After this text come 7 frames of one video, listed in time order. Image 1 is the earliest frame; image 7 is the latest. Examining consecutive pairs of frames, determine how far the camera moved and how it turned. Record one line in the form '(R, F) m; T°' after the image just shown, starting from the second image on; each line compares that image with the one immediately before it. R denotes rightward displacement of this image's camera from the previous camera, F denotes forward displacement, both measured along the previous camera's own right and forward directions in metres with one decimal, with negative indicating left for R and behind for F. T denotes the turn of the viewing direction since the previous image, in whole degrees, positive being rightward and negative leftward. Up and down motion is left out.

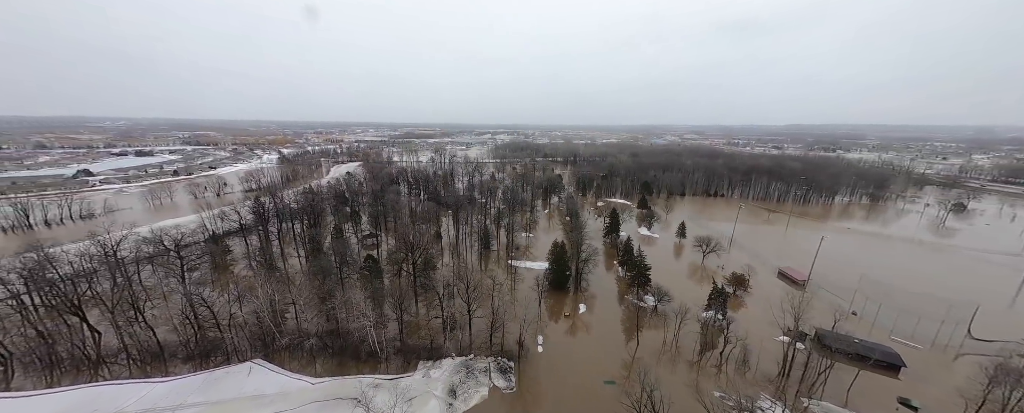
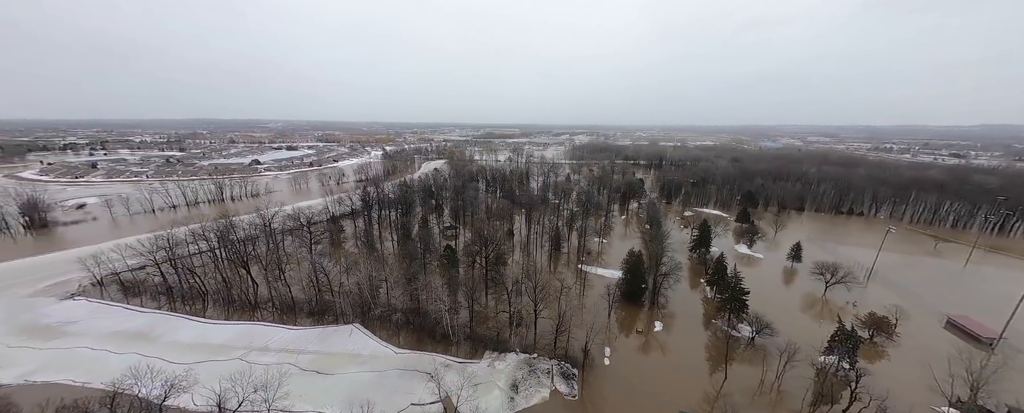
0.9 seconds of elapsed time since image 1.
(+0.3, +0.1) m; -14°
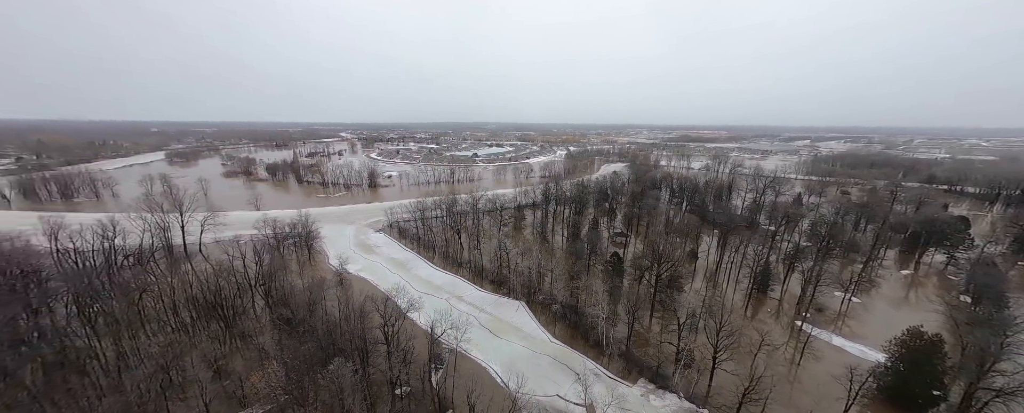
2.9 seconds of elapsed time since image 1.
(0.0, +1.1) m; -32°
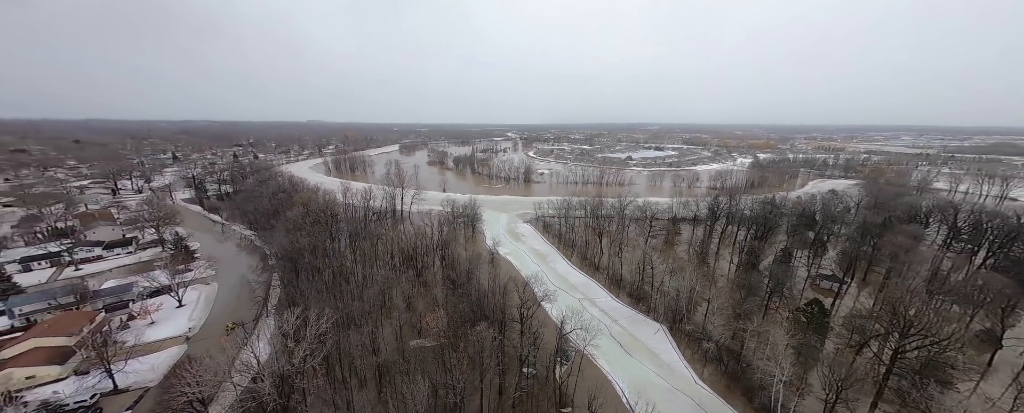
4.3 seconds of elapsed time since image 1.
(-0.1, -0.2) m; -27°
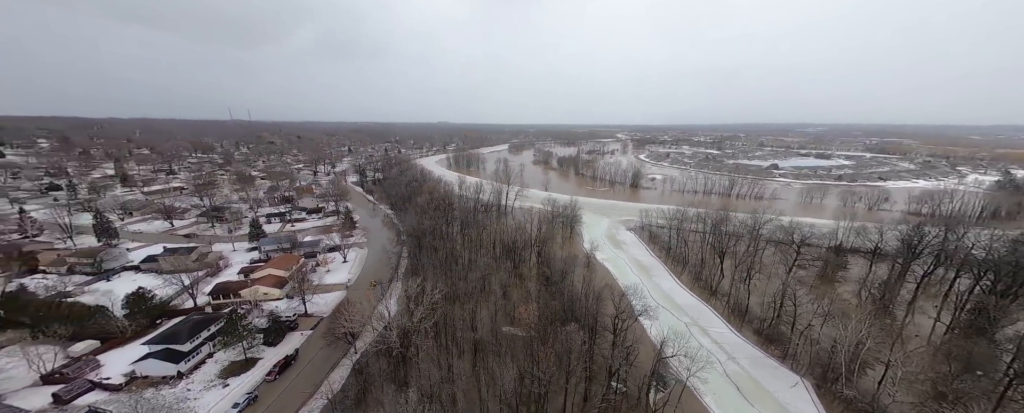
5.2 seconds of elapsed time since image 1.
(+0.1, -0.2) m; -19°
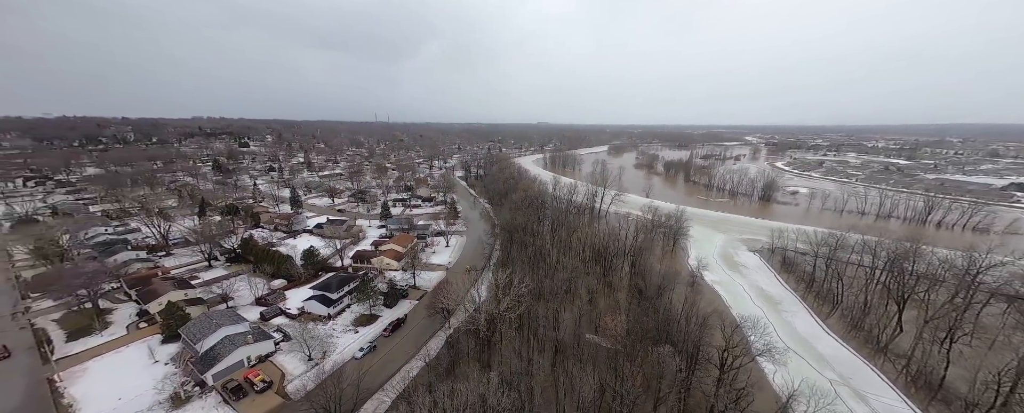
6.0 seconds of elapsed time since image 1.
(+0.1, -0.1) m; -18°
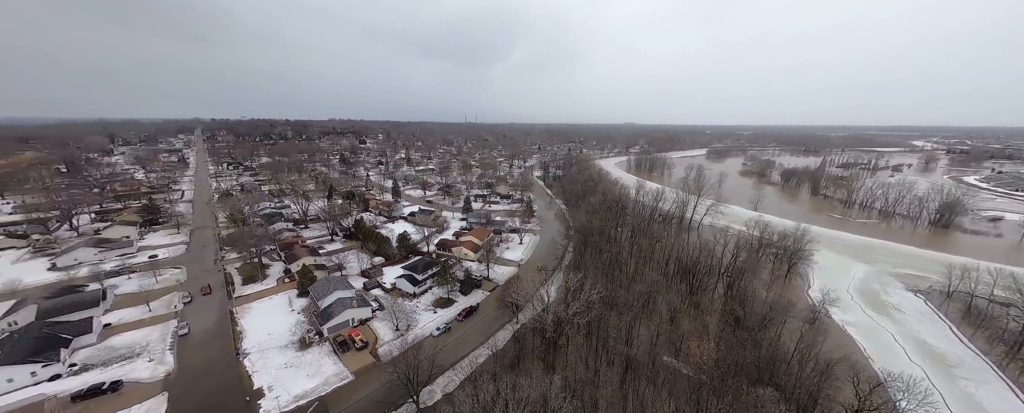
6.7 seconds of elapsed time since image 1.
(+0.2, 0.0) m; -15°
